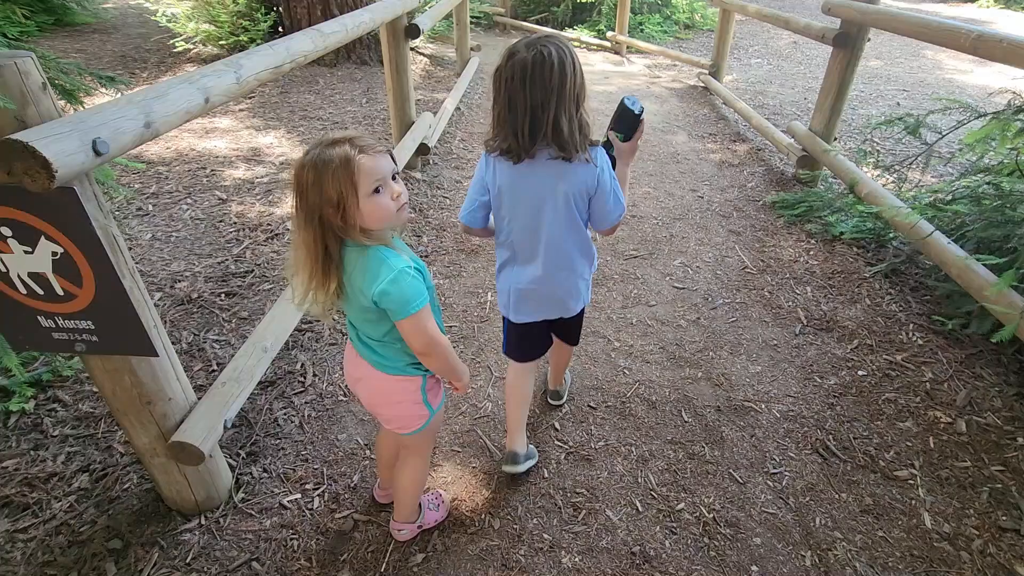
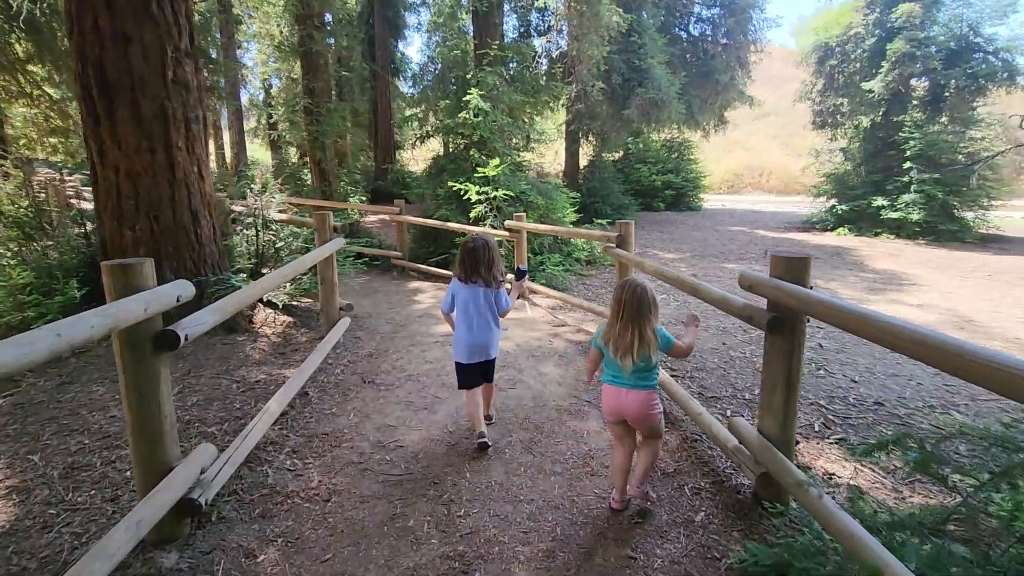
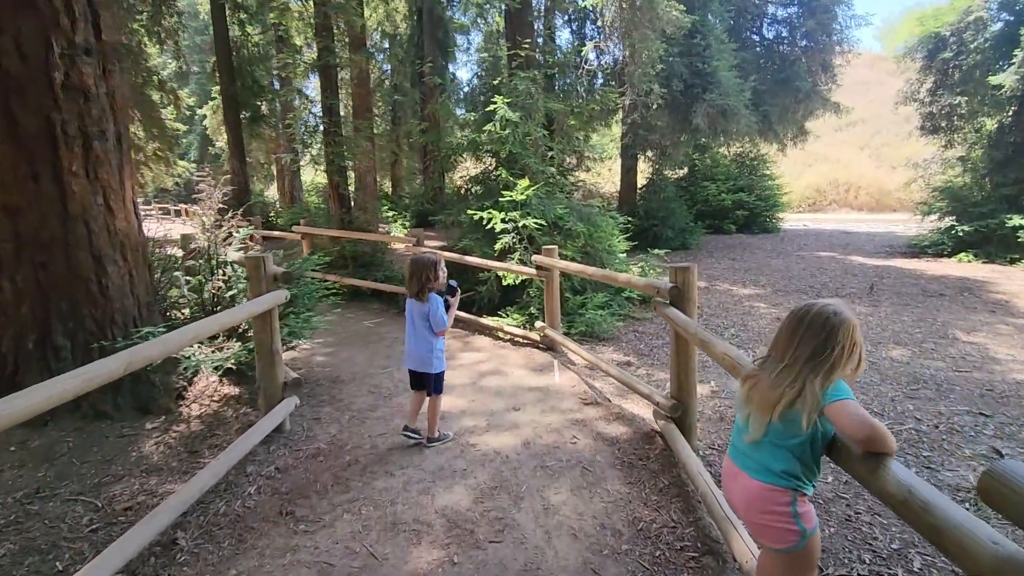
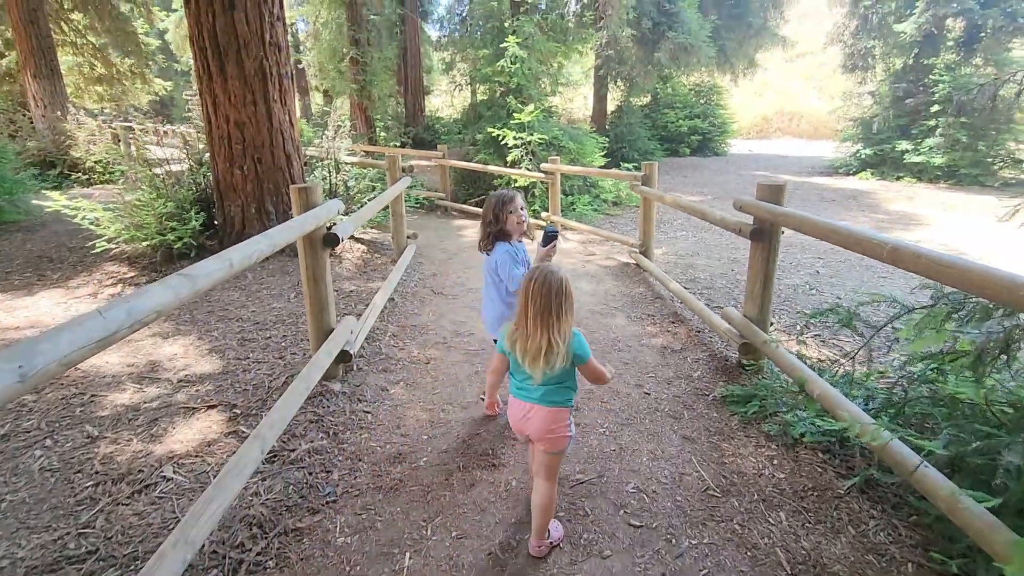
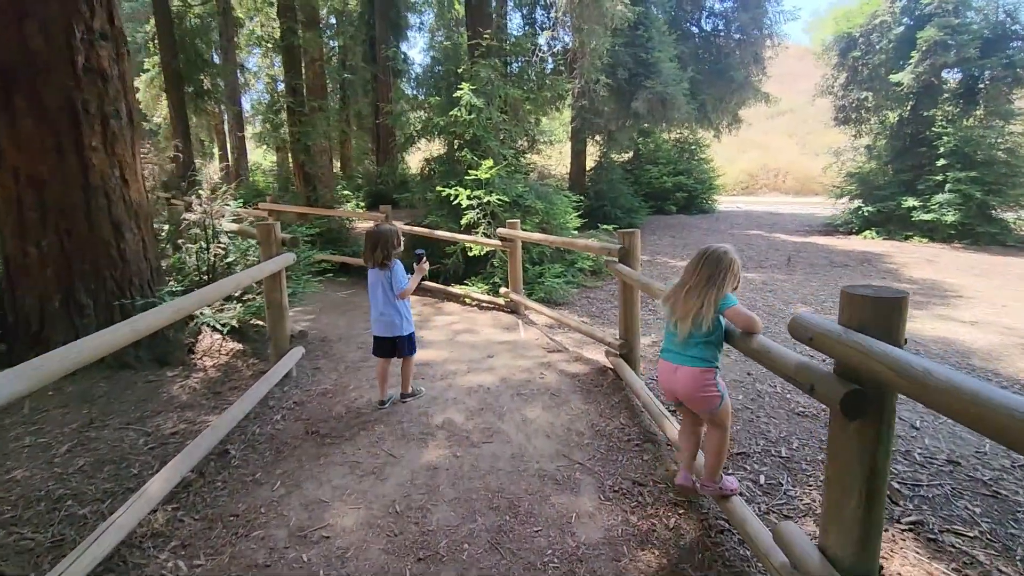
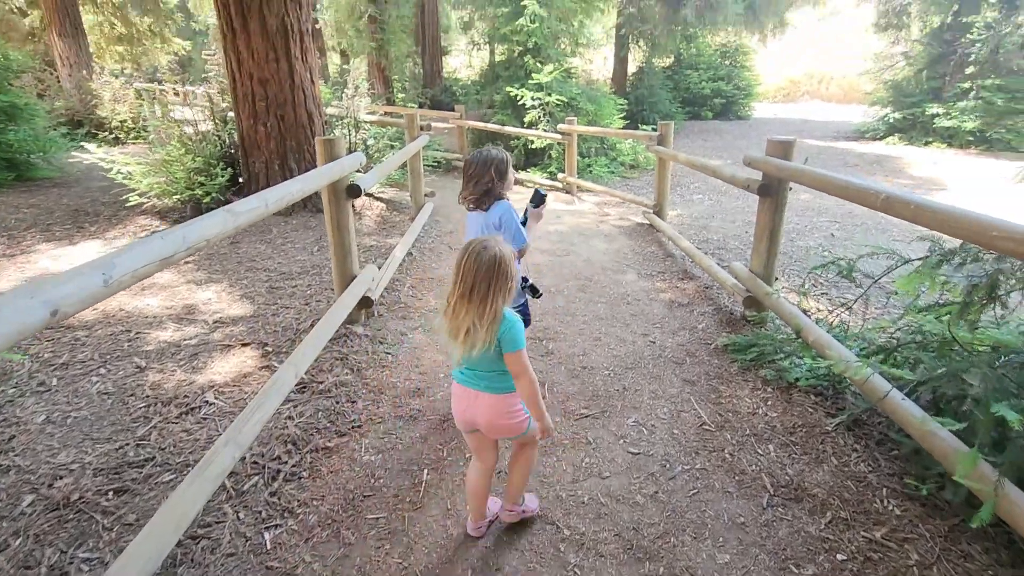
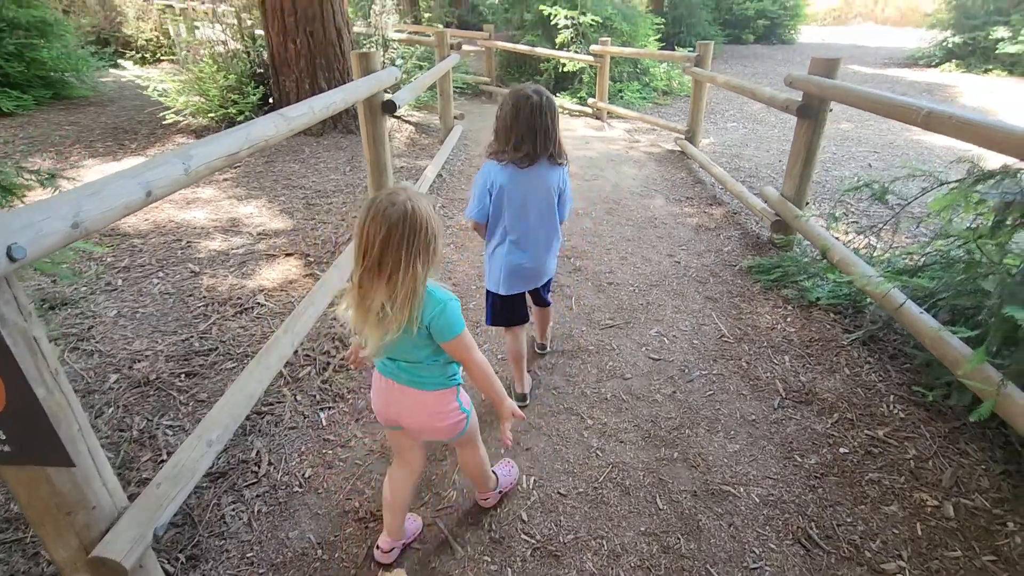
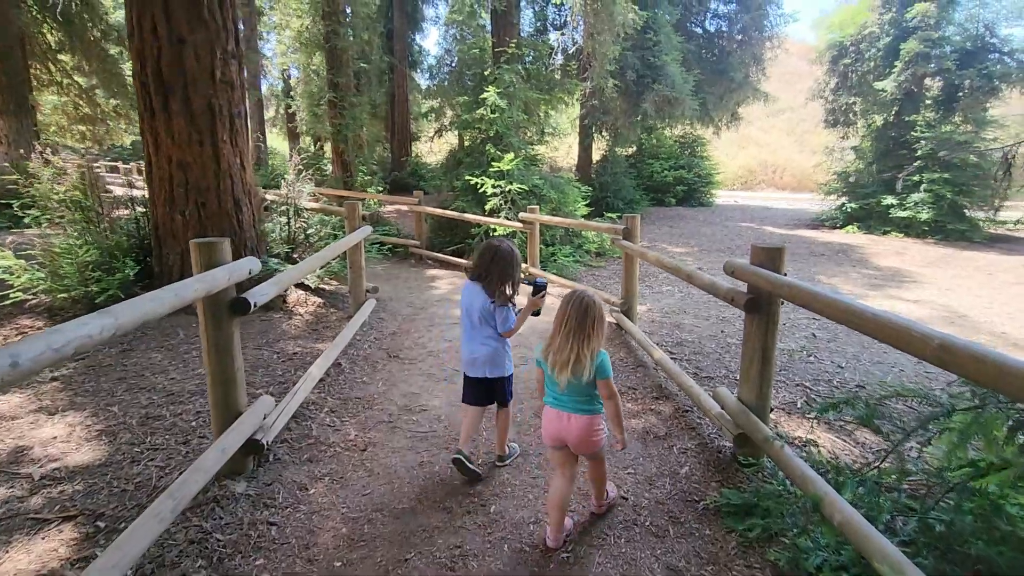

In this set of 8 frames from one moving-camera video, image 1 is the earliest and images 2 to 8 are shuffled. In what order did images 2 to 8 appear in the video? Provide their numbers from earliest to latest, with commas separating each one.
7, 6, 4, 8, 2, 5, 3
